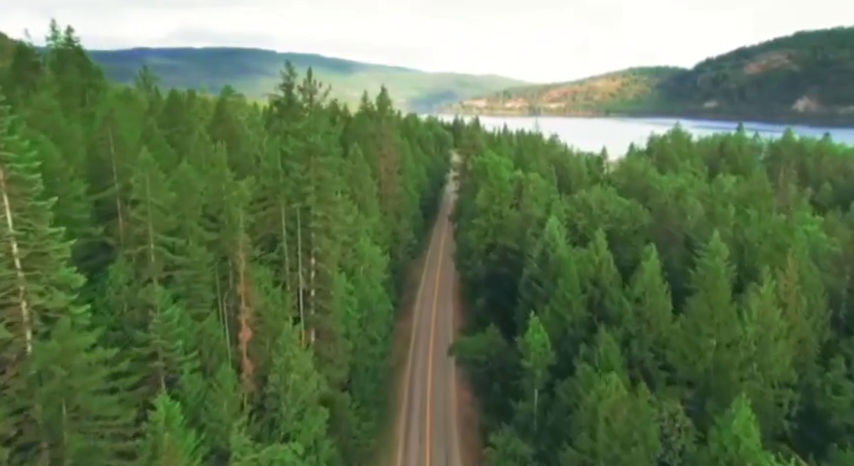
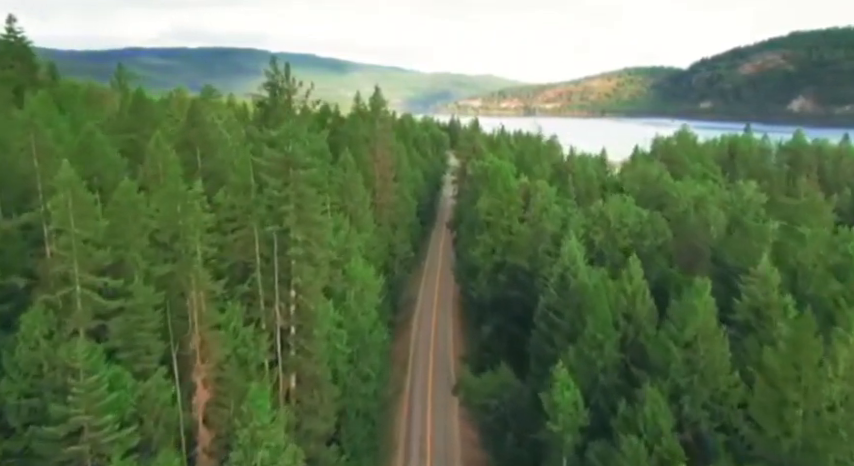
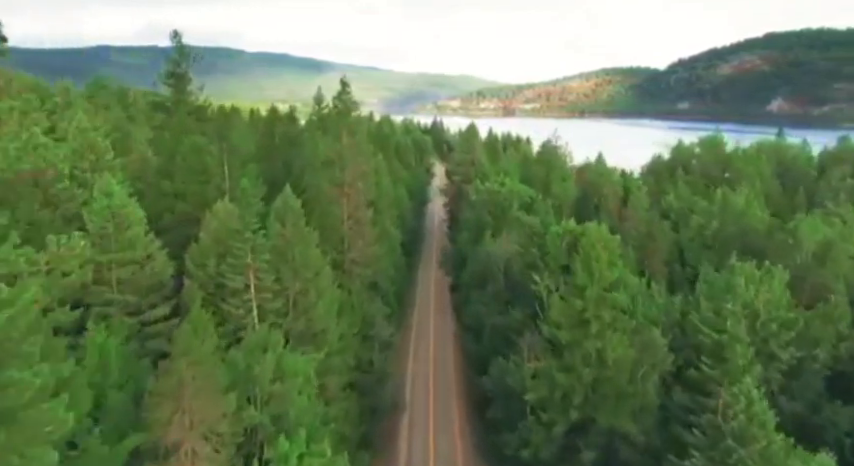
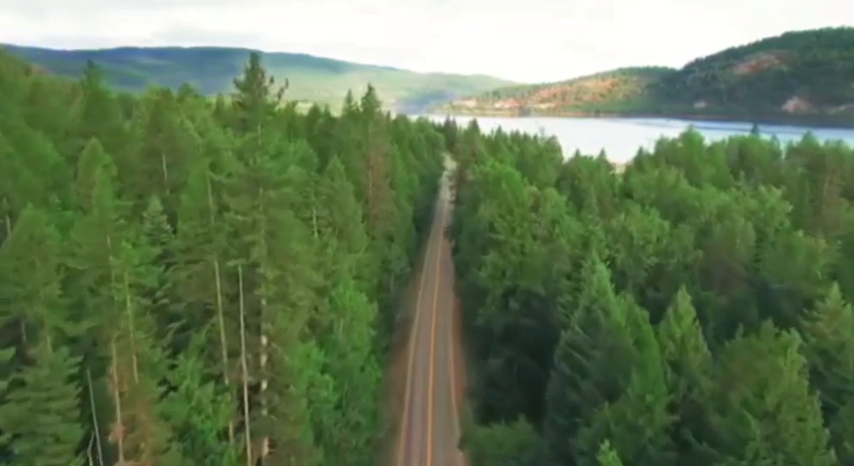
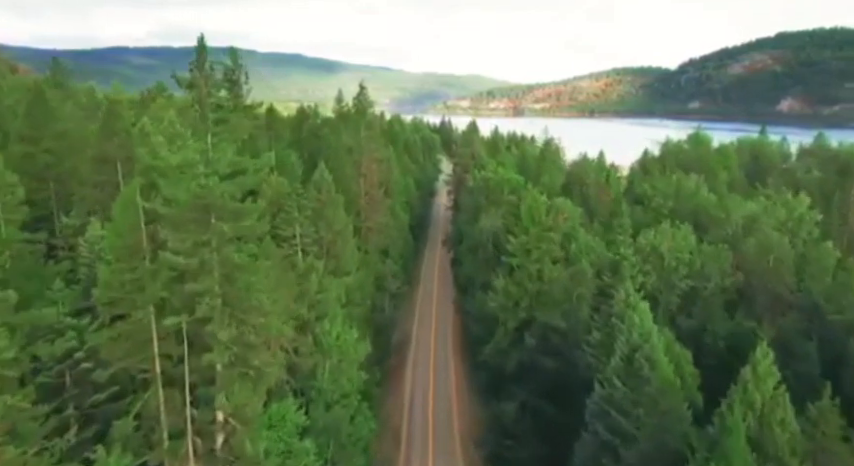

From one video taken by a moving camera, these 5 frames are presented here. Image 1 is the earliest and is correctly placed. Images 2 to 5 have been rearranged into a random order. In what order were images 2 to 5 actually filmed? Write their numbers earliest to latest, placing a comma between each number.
2, 4, 5, 3
